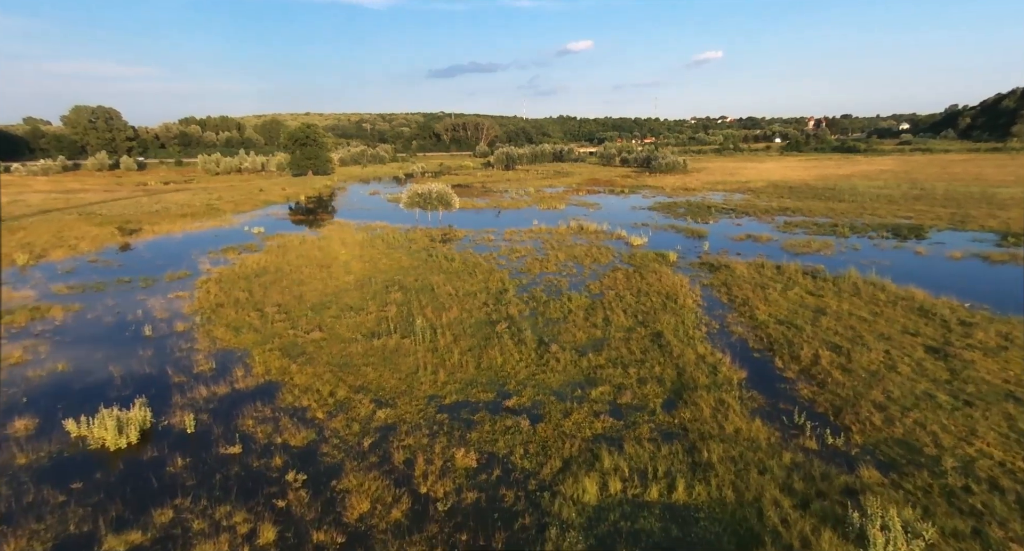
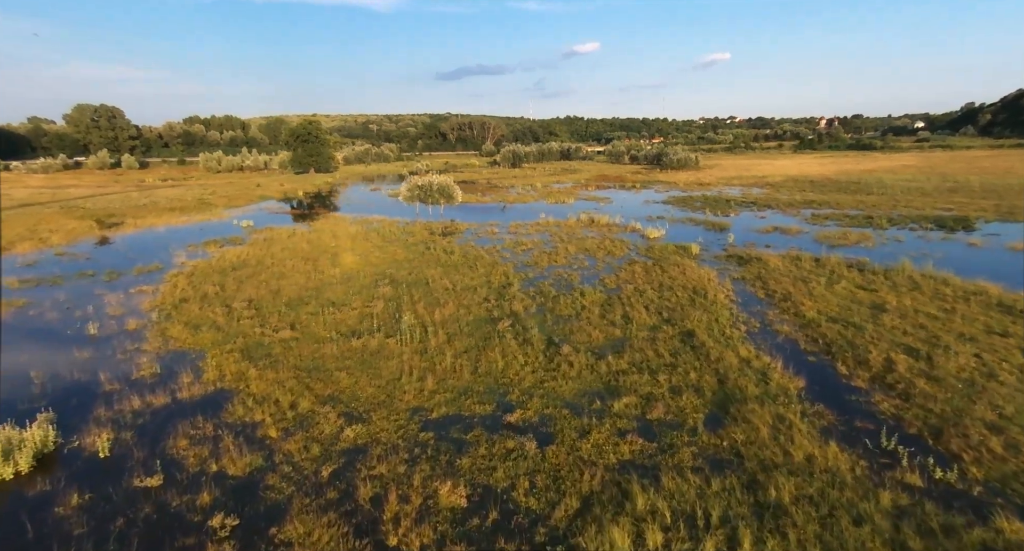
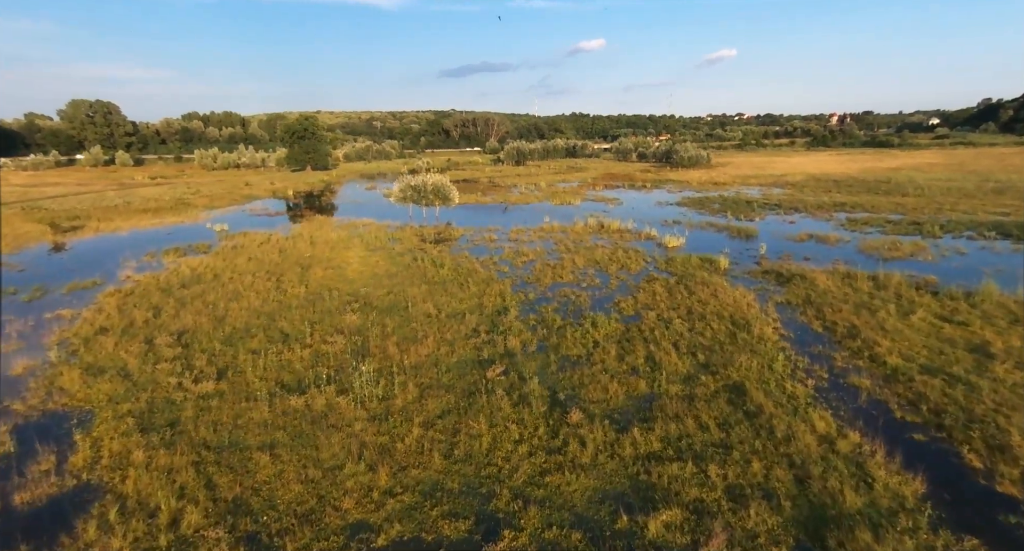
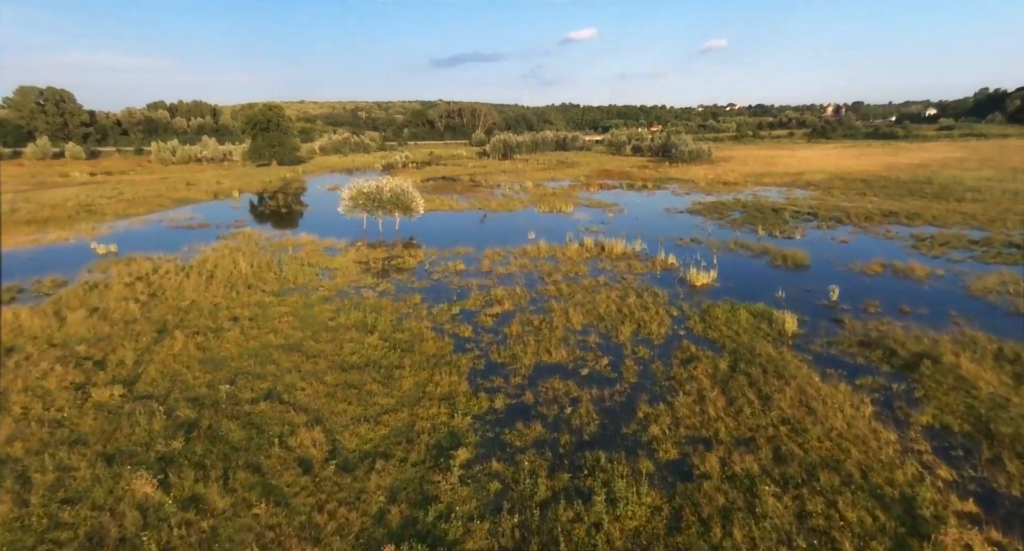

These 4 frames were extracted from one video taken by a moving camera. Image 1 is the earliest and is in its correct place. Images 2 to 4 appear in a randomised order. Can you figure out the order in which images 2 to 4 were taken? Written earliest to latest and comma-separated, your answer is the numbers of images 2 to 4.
2, 3, 4
